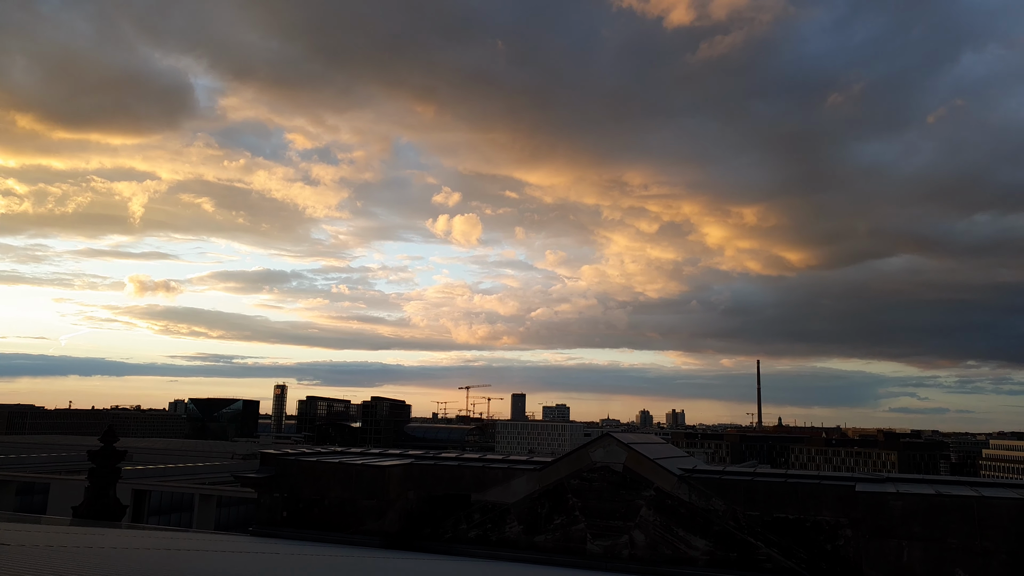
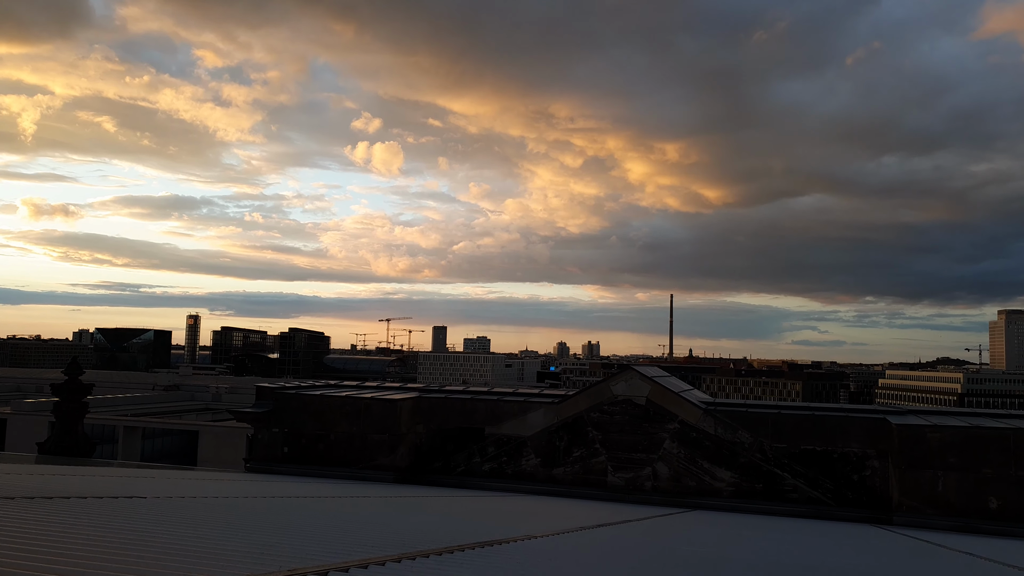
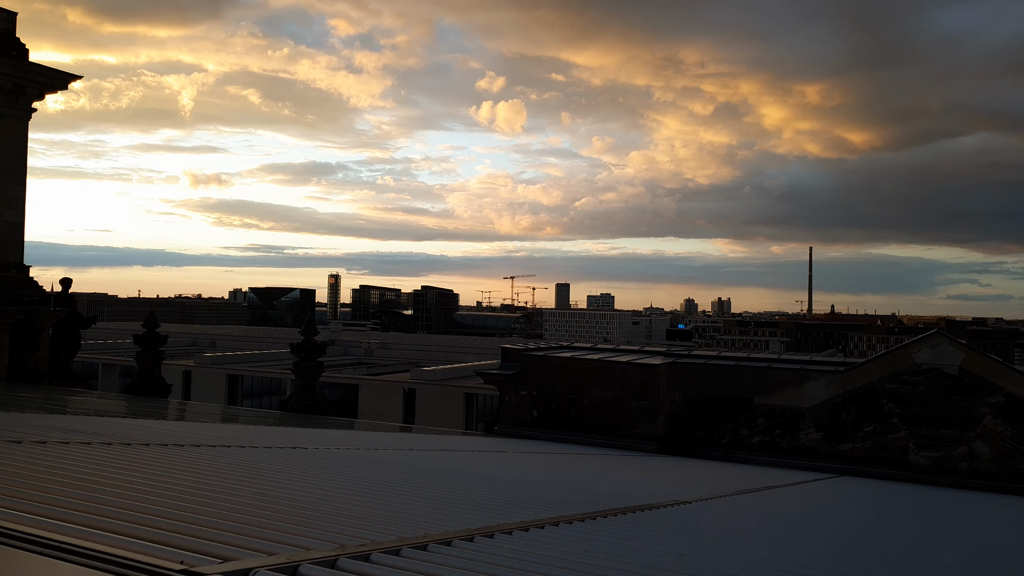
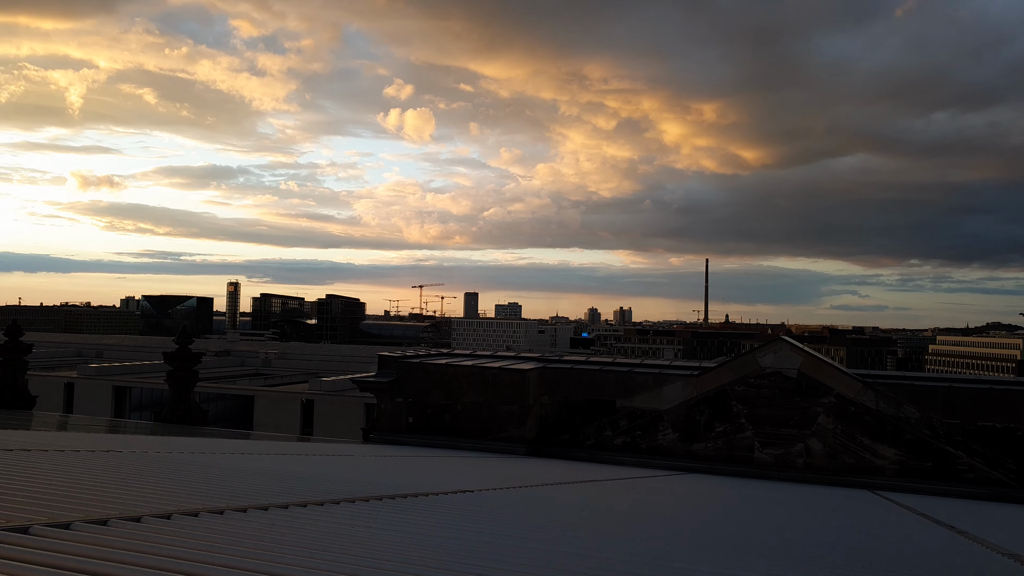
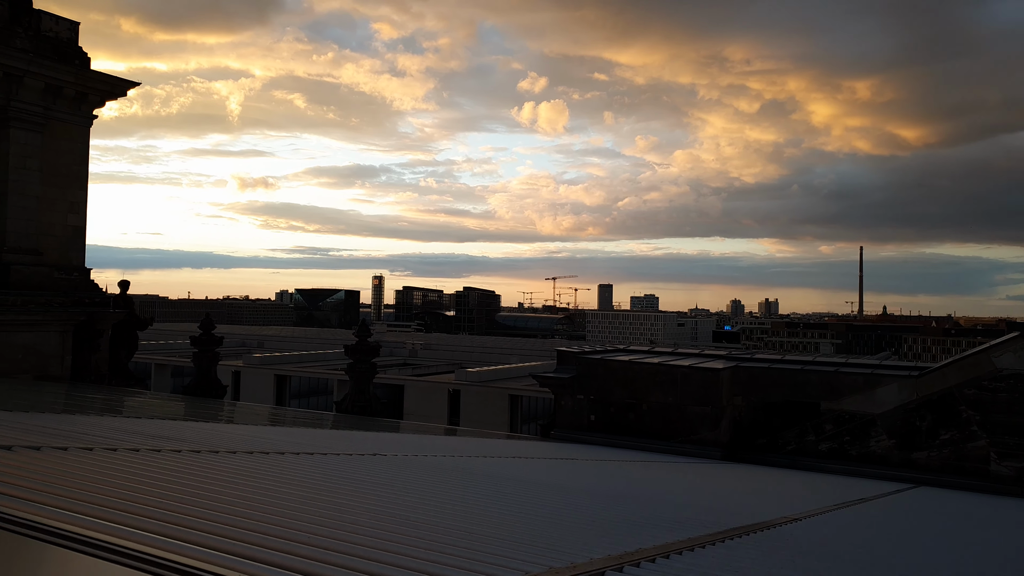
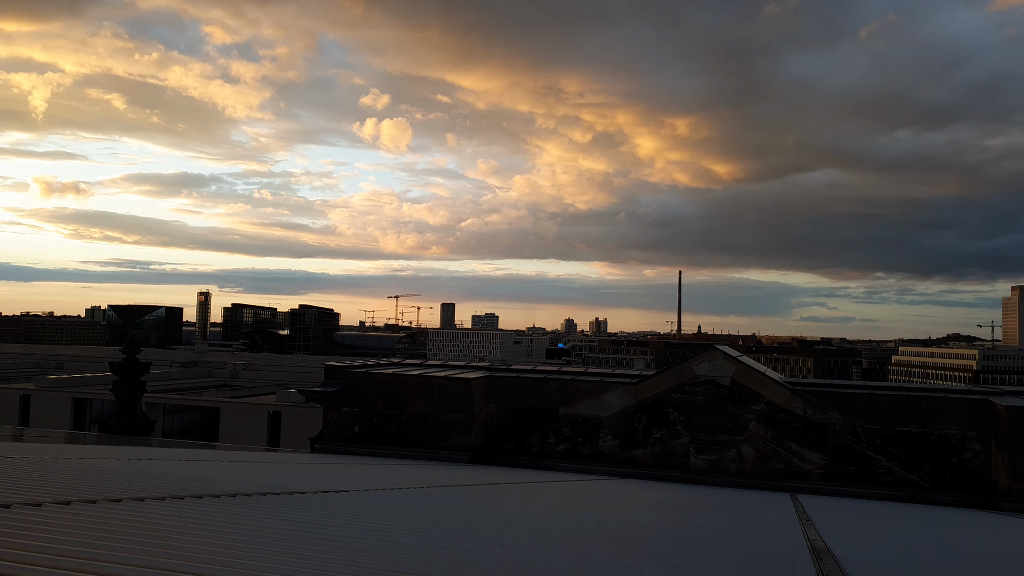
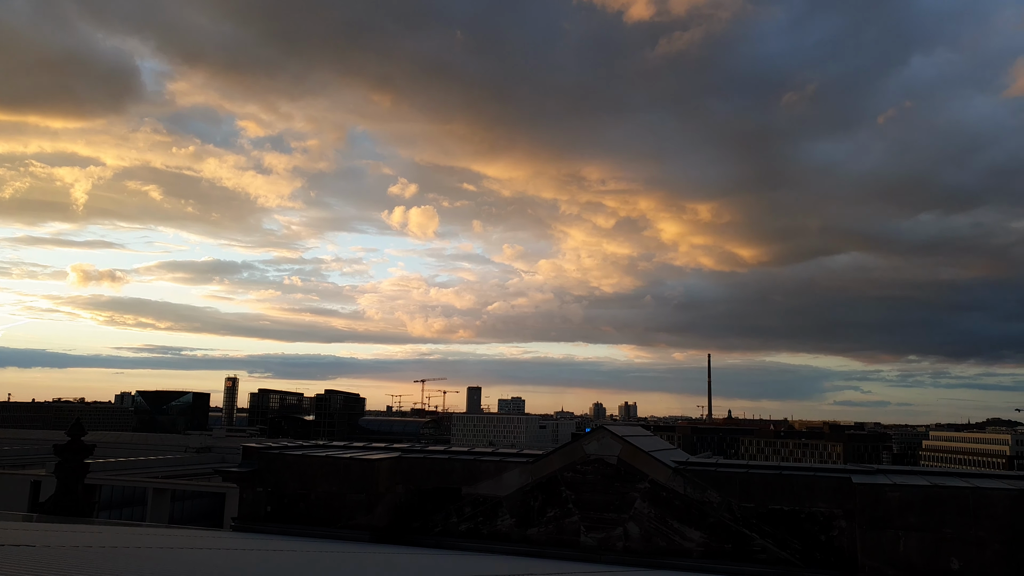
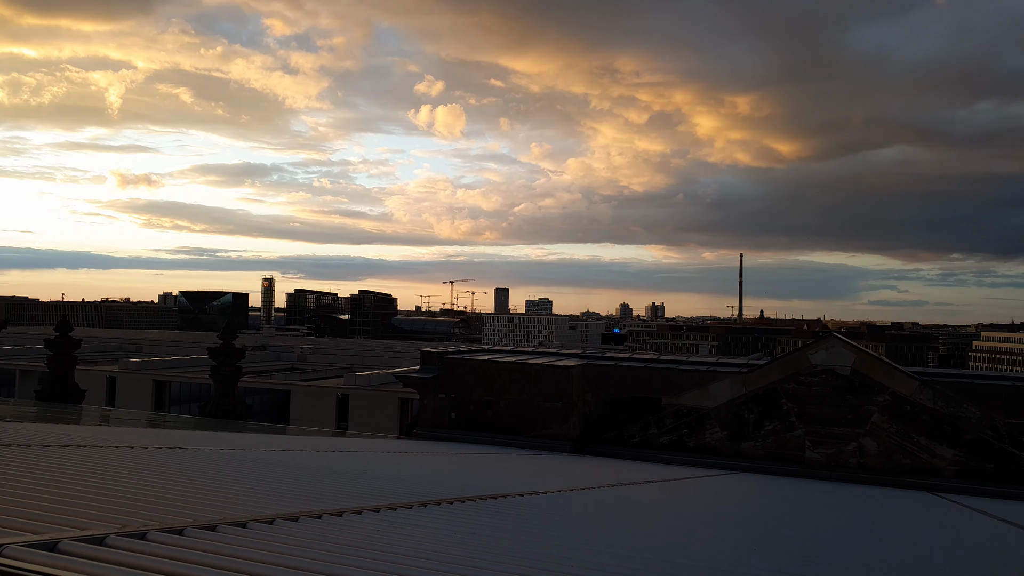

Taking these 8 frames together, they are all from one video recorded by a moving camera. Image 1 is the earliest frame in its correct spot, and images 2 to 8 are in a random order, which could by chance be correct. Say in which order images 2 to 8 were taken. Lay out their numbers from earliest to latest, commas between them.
7, 2, 6, 4, 8, 3, 5
